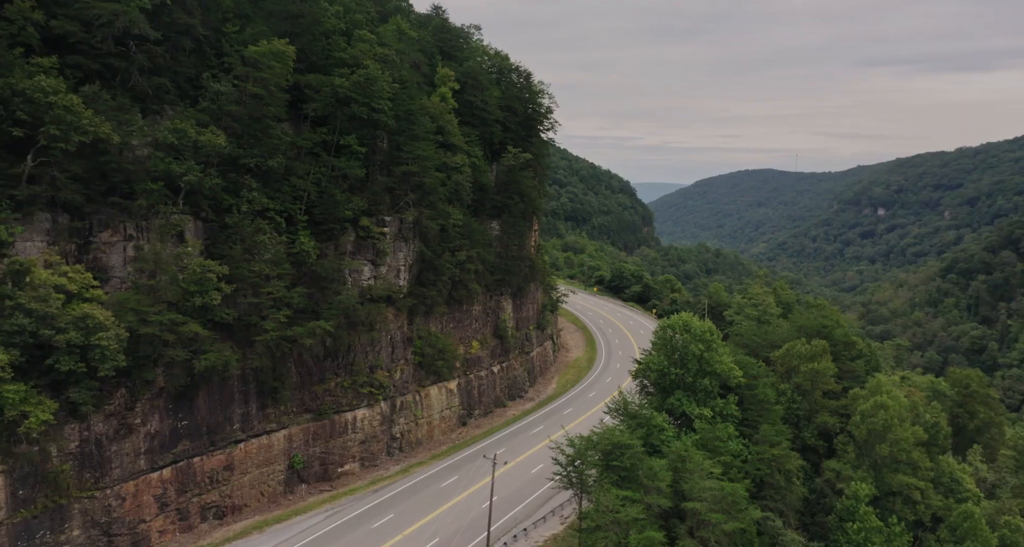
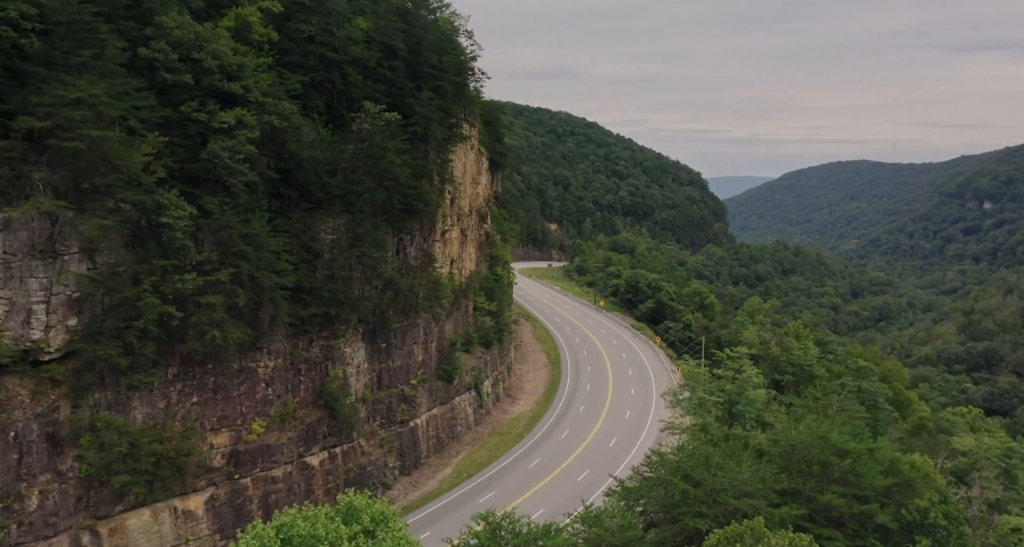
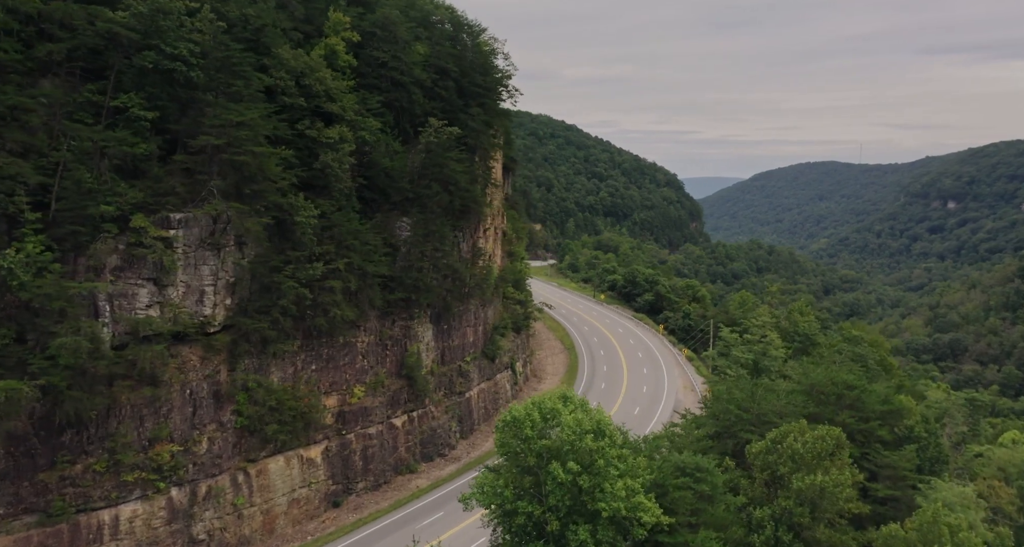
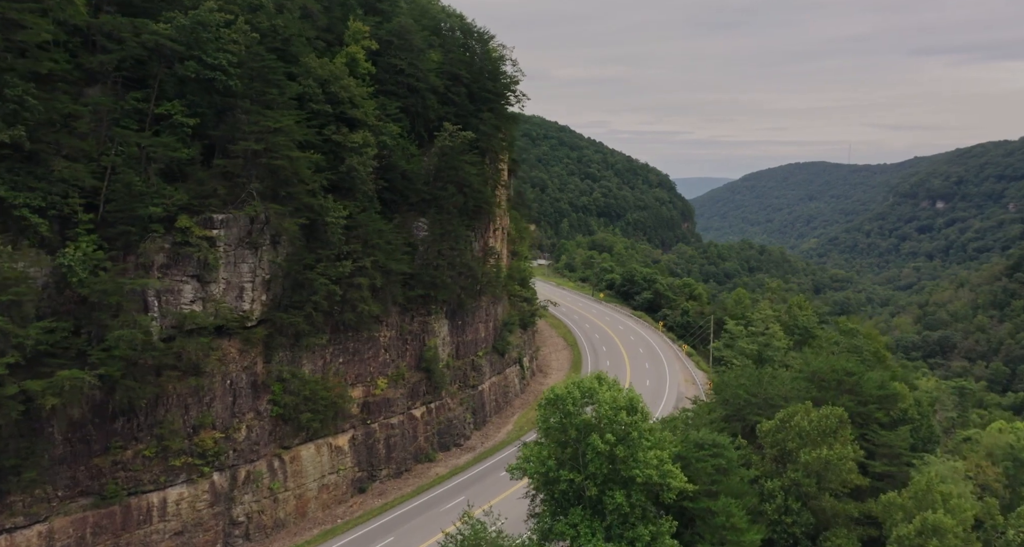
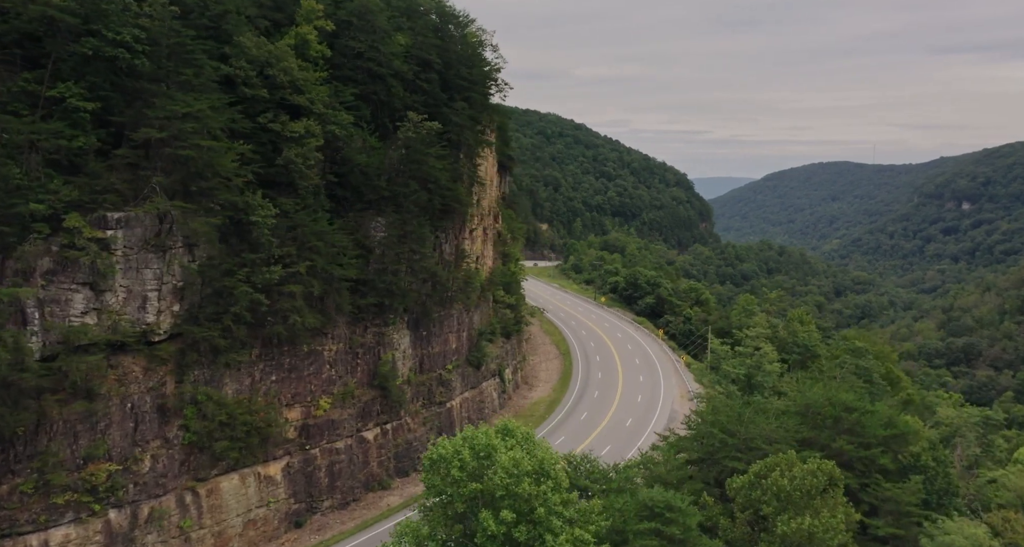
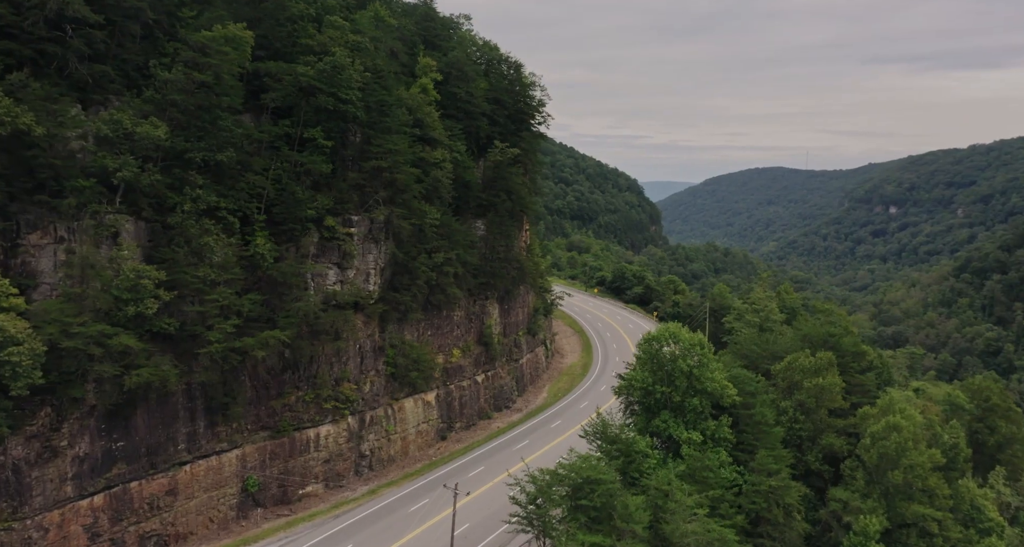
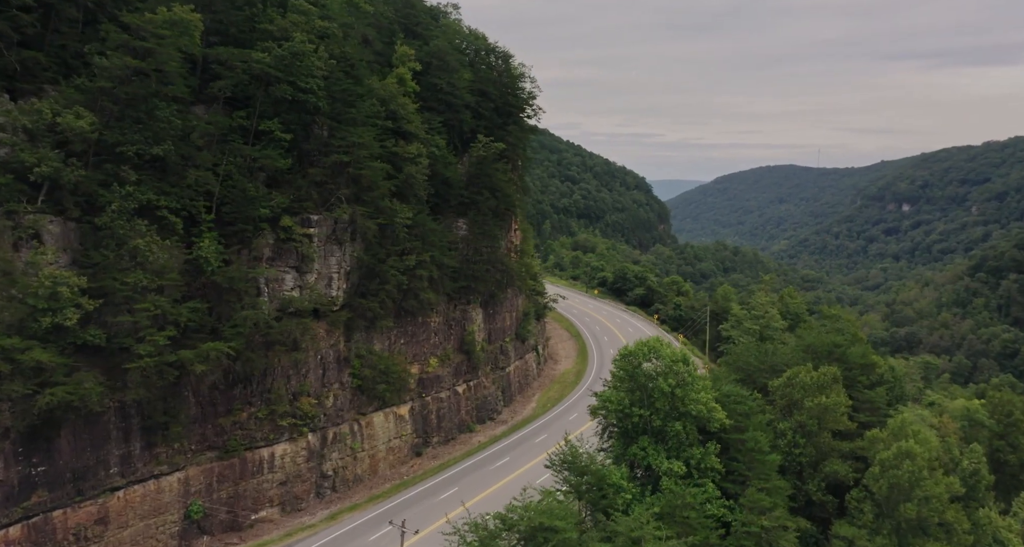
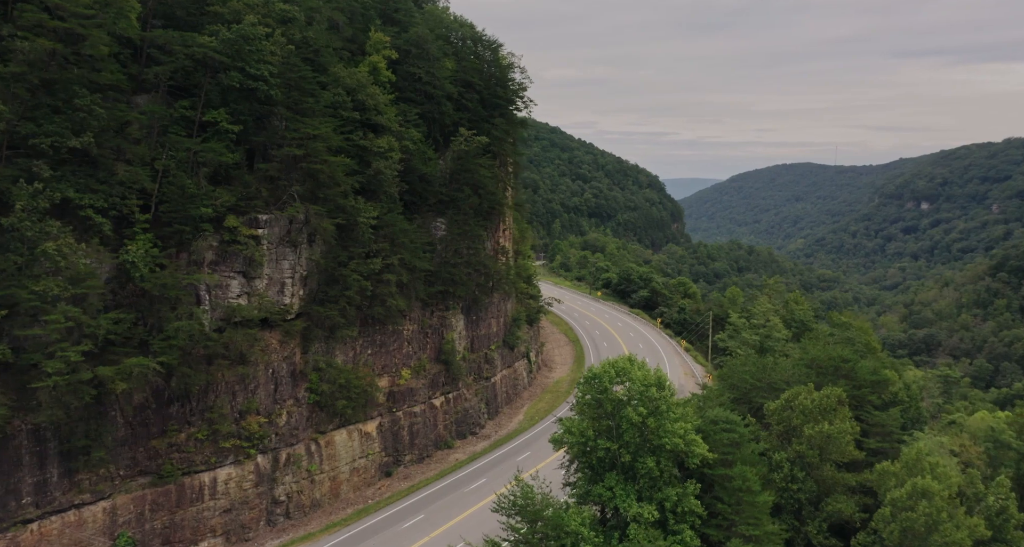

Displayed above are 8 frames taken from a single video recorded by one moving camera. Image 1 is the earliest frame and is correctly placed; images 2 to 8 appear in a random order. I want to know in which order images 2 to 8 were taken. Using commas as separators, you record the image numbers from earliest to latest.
6, 7, 8, 4, 3, 5, 2
